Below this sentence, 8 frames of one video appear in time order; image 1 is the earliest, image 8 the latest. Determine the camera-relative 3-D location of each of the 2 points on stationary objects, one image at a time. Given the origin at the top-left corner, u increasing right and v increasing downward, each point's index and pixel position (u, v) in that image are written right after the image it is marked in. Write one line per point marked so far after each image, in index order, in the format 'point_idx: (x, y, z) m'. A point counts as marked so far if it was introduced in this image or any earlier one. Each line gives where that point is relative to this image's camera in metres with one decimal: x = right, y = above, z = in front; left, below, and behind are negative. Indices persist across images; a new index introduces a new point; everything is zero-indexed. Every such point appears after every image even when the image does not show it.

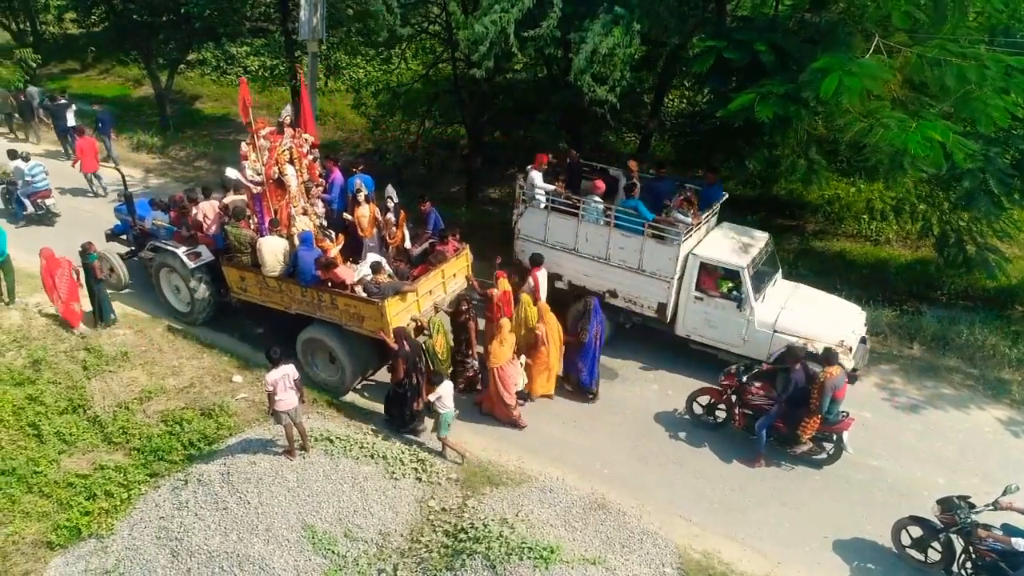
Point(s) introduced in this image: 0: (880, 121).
0: (+5.6, +2.5, +11.0) m
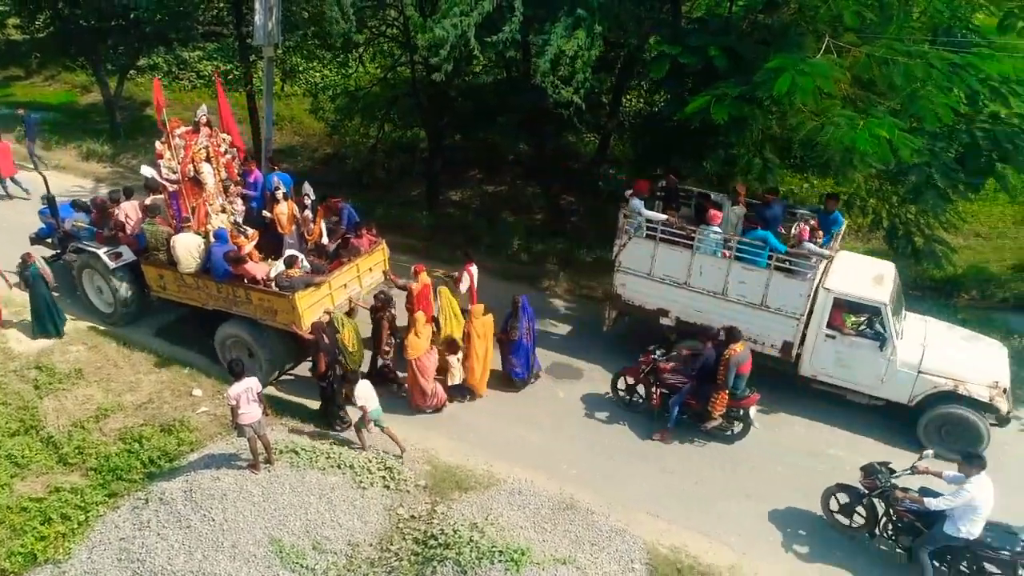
0: (+5.0, +2.6, +11.2) m
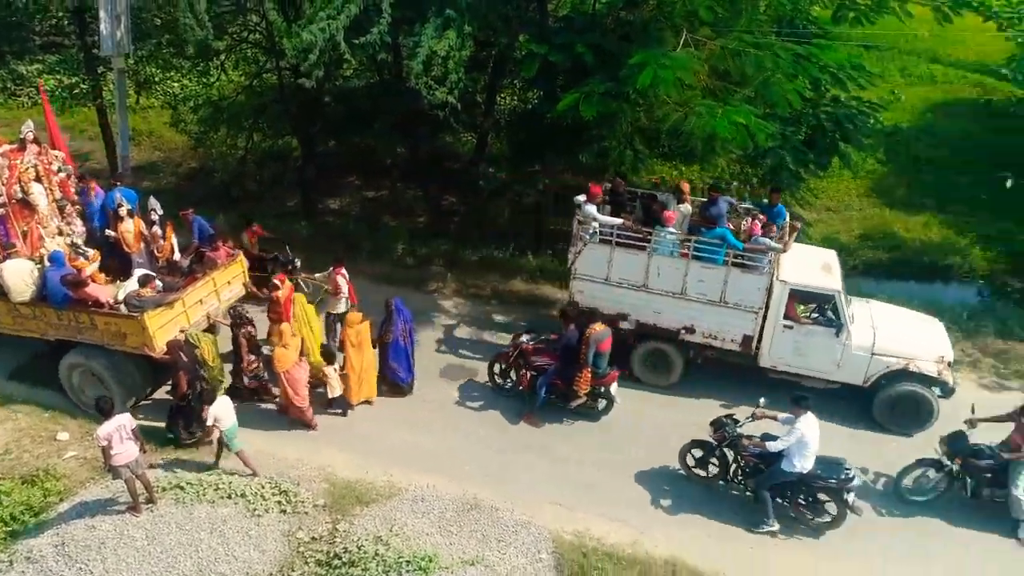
0: (+3.0, +2.9, +11.9) m
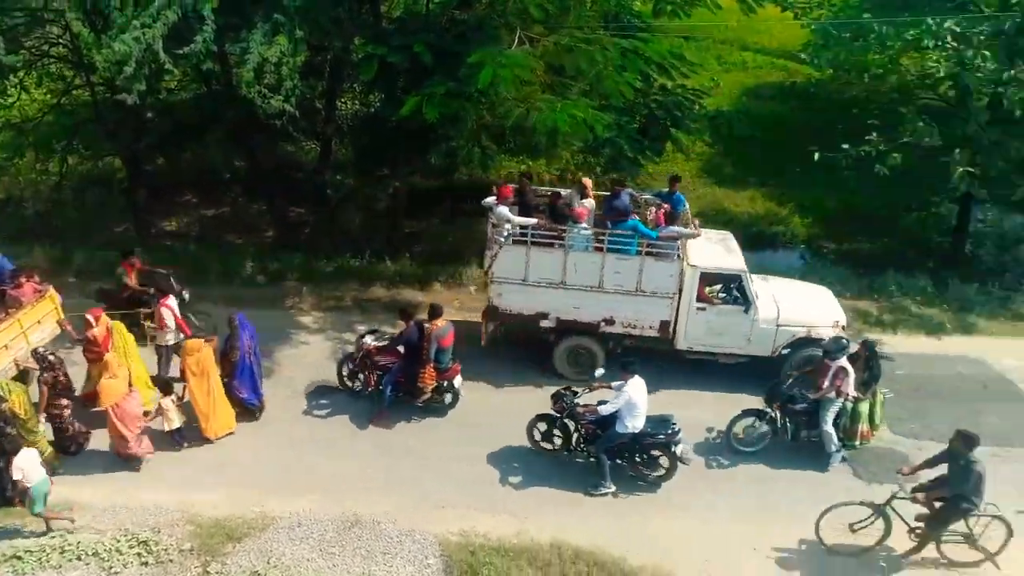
0: (+0.4, +3.1, +12.2) m
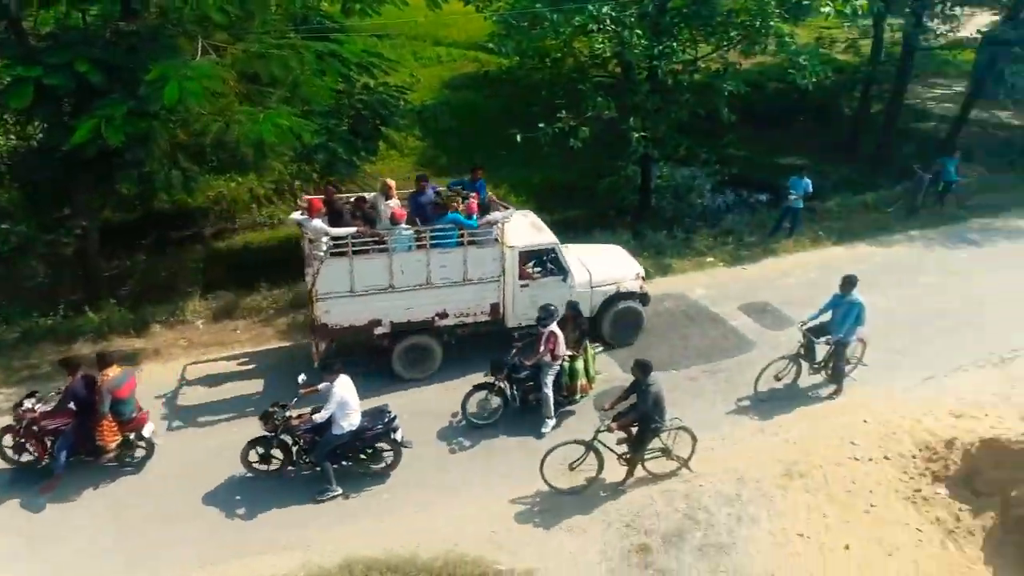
0: (-4.4, +2.7, +11.4) m
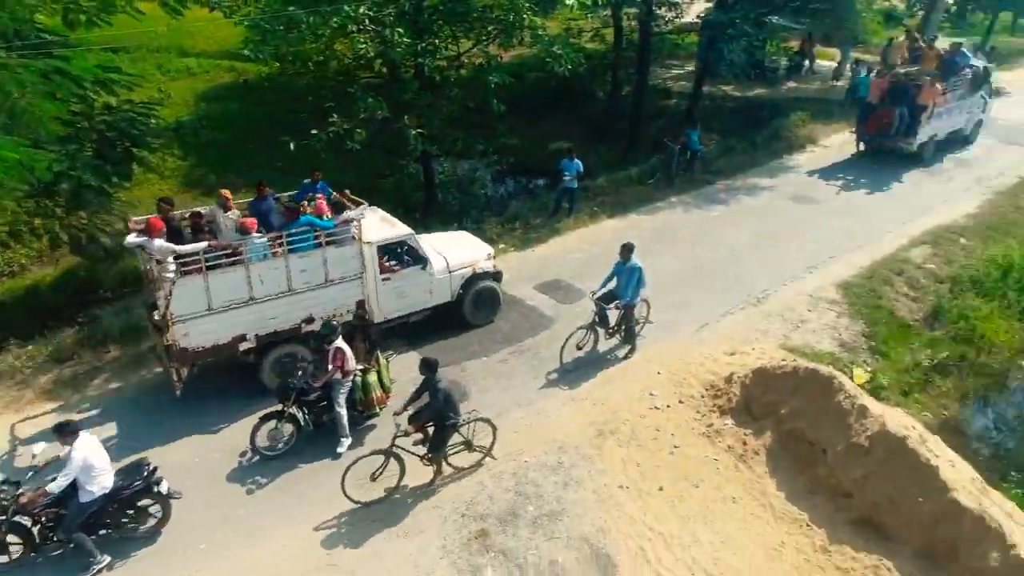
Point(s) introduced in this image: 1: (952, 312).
0: (-7.6, +1.8, +9.7) m
1: (+7.3, -0.4, +12.0) m
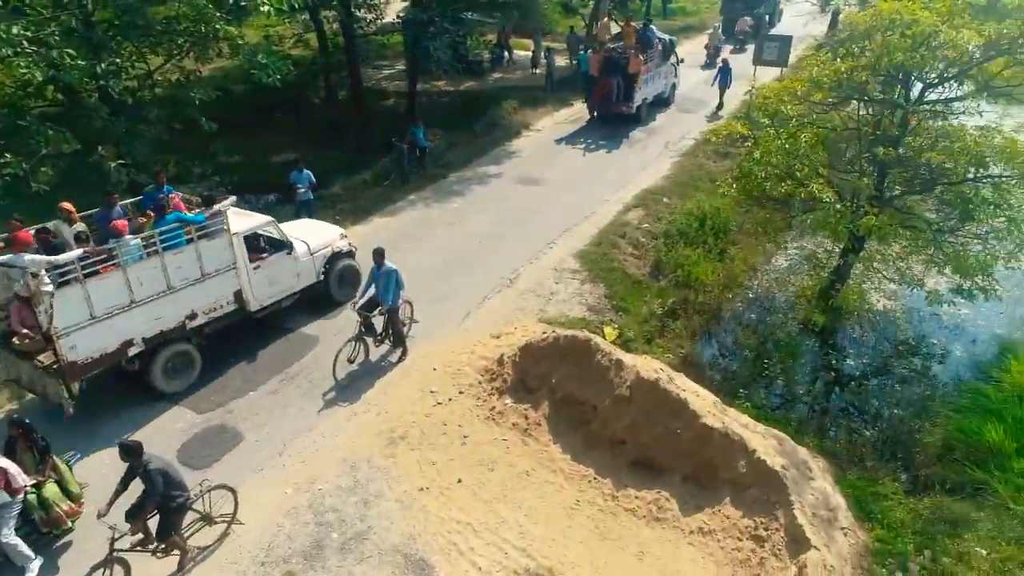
0: (-10.5, +0.2, +6.5) m
1: (+3.0, +0.5, +13.8) m
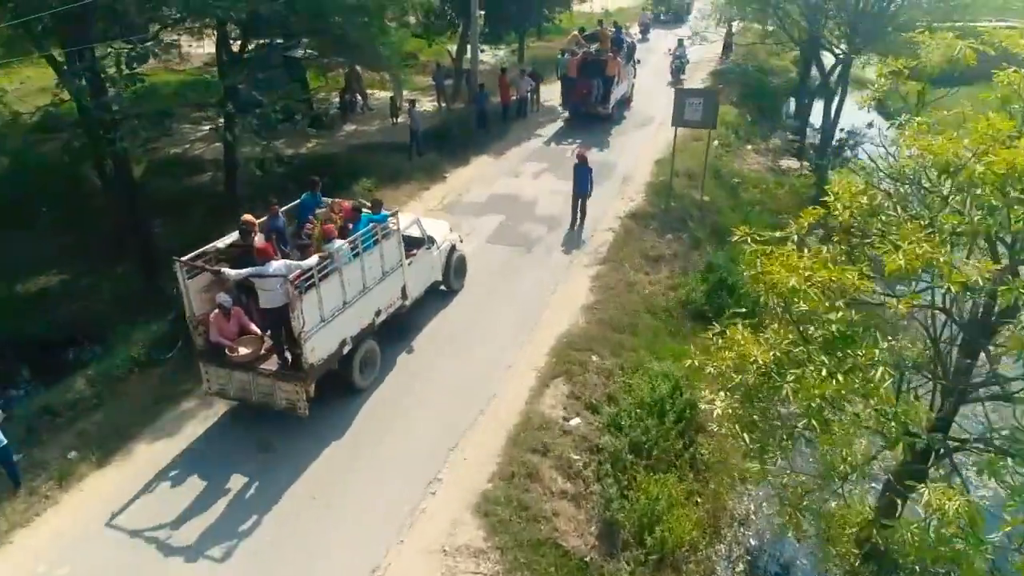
0: (-10.7, -4.0, -0.8) m
1: (+1.4, -2.7, +8.4) m
